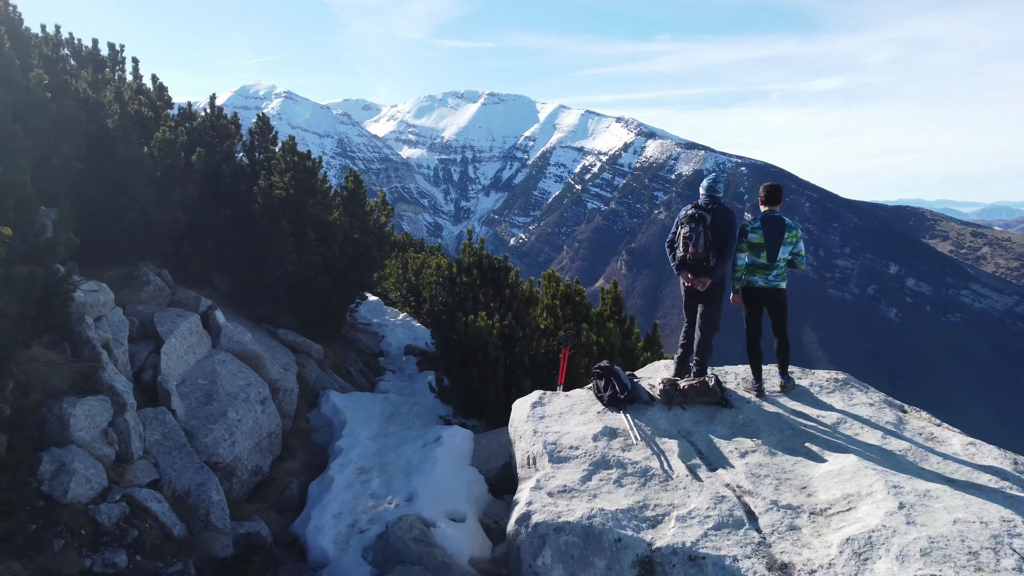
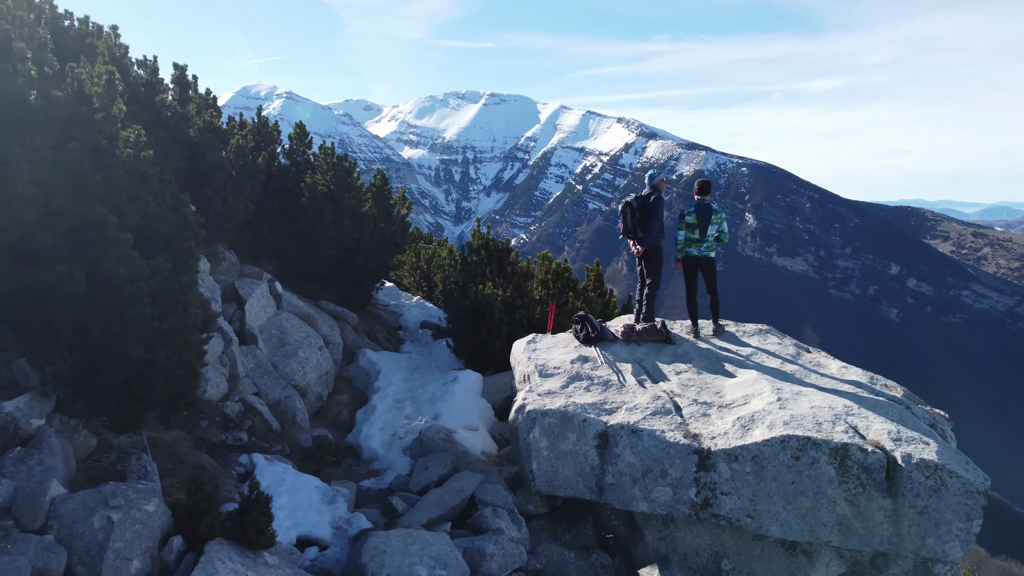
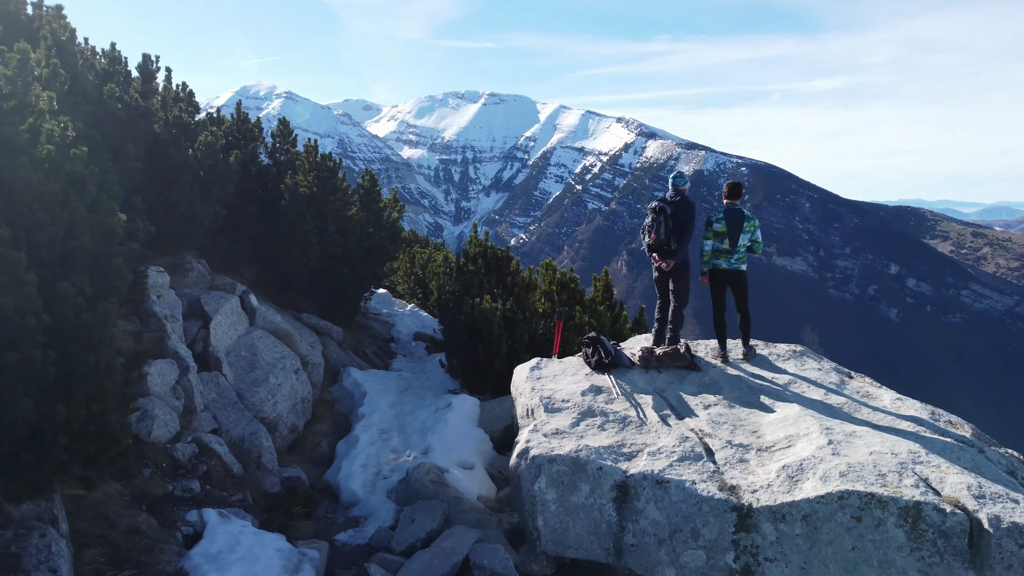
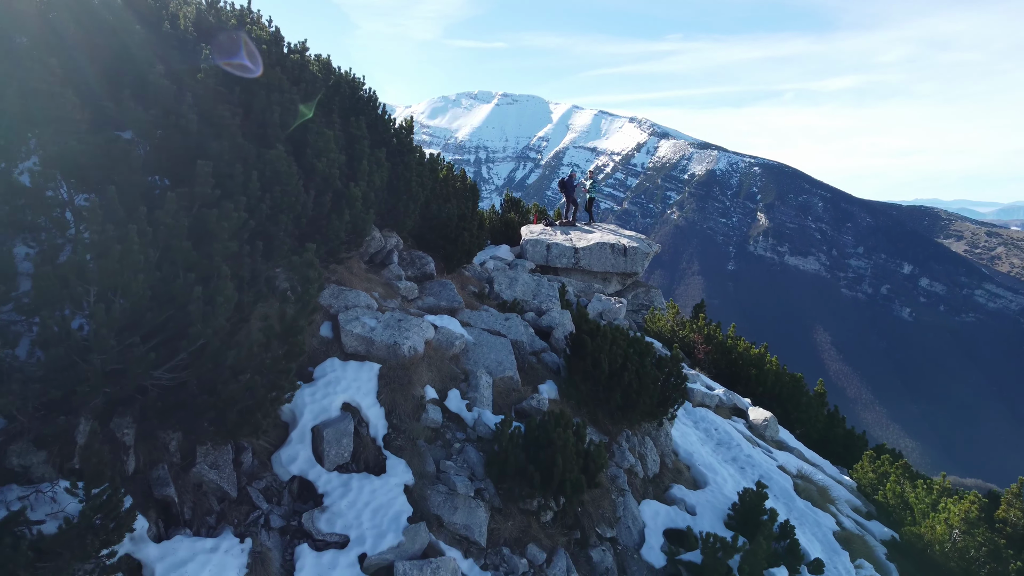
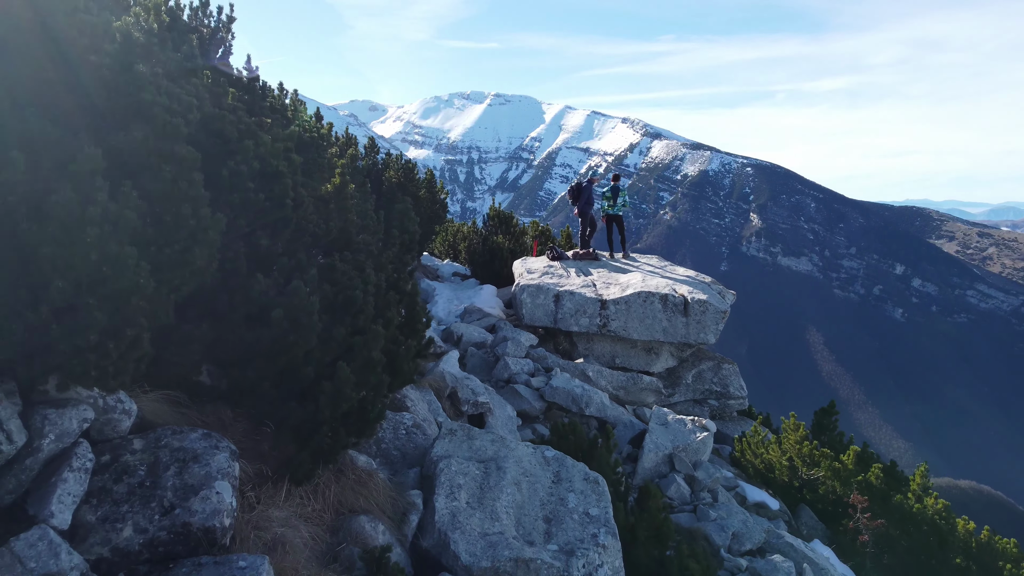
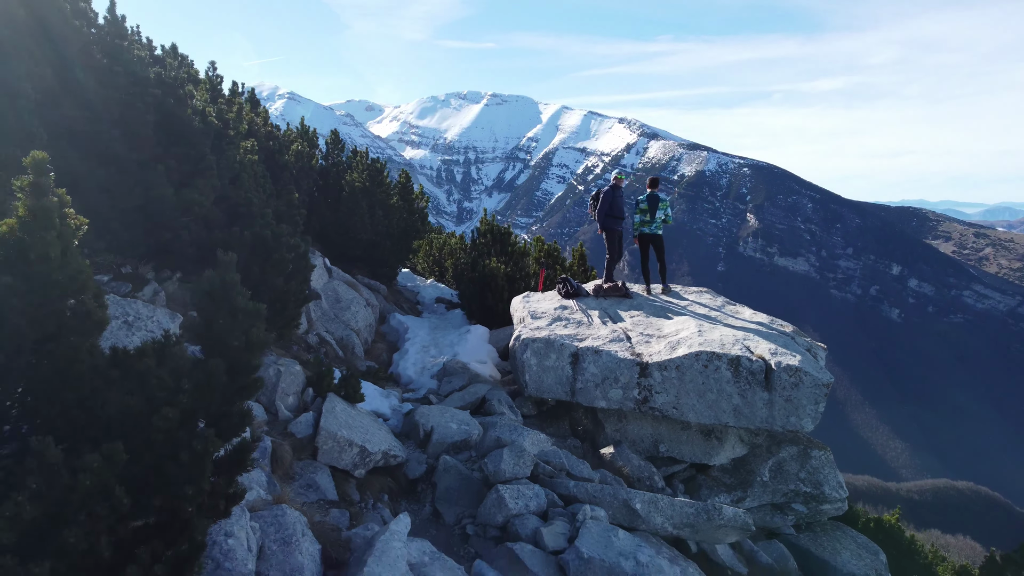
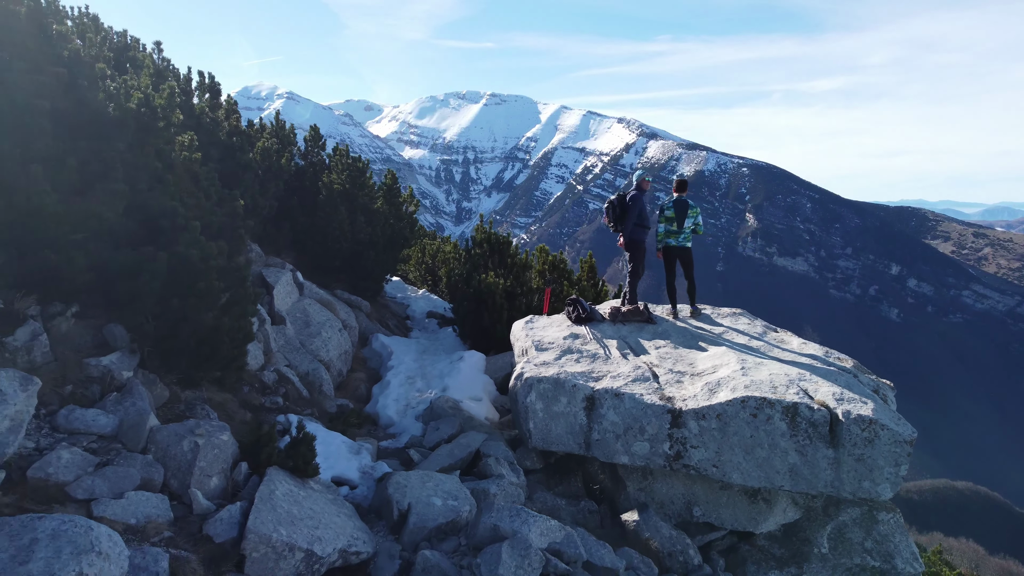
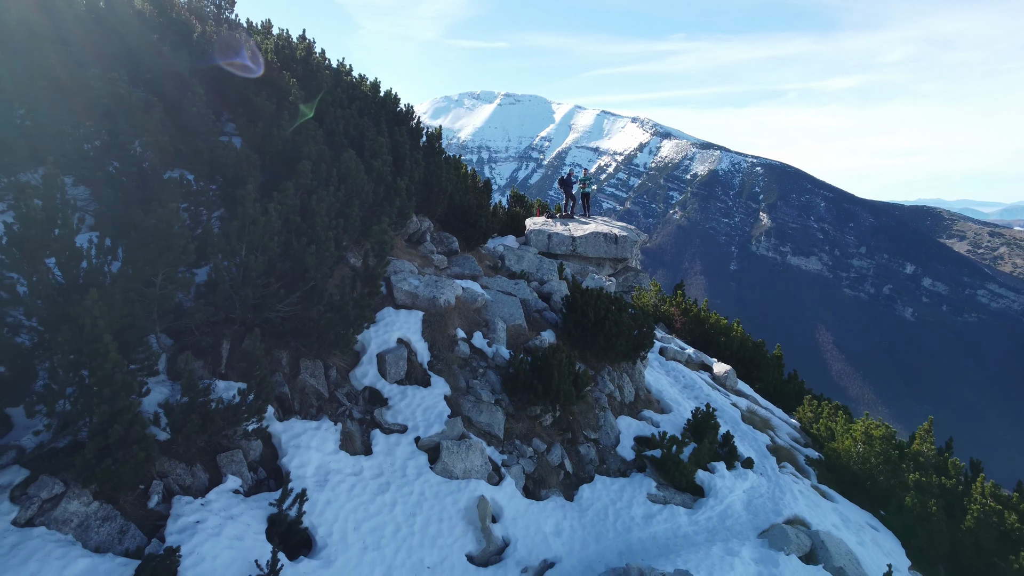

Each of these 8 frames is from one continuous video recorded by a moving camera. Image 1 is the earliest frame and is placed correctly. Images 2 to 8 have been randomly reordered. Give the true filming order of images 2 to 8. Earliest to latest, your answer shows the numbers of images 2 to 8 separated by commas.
3, 2, 7, 6, 5, 4, 8
